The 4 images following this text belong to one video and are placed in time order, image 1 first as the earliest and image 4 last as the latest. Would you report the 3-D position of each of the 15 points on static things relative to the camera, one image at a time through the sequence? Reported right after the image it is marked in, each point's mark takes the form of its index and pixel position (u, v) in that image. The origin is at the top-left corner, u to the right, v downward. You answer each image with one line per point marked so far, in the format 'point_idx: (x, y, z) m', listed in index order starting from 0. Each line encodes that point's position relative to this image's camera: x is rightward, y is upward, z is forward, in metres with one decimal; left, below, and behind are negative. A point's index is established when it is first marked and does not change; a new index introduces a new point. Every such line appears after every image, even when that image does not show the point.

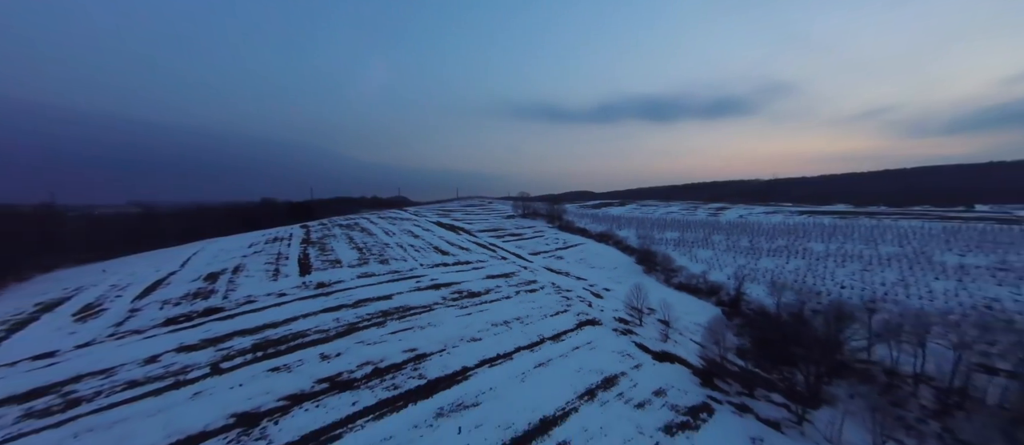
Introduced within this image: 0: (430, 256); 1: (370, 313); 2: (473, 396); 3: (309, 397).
0: (-3.9, -1.6, +14.8) m
1: (-3.9, -2.6, +8.6) m
2: (-0.7, -3.2, +5.7) m
3: (-3.6, -3.1, +5.6) m
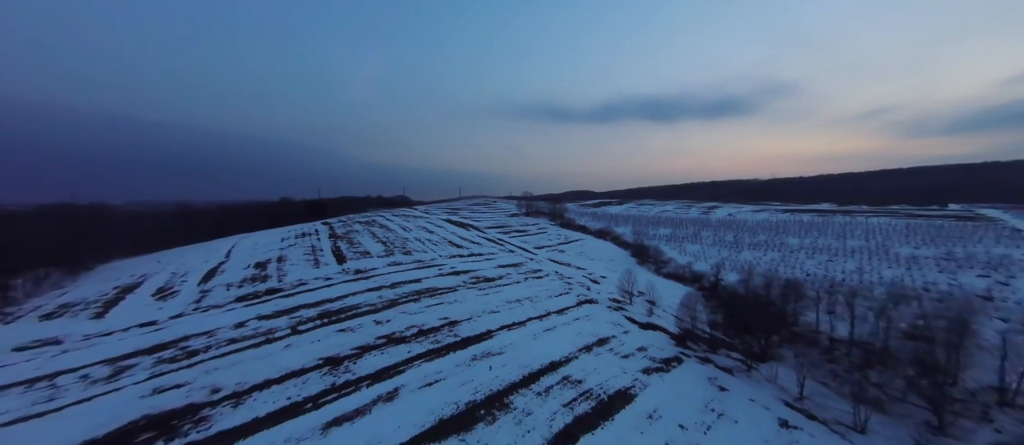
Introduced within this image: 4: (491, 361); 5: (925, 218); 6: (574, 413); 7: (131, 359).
0: (-3.5, -1.4, +16.5) m
1: (-3.5, -2.4, +10.3) m
2: (-0.3, -3.0, +7.4) m
3: (-3.2, -3.0, +7.3) m
4: (-0.4, -3.1, +7.0) m
5: (+25.3, +0.3, +18.6) m
6: (+1.1, -3.5, +5.6) m
7: (-8.9, -3.2, +7.1) m
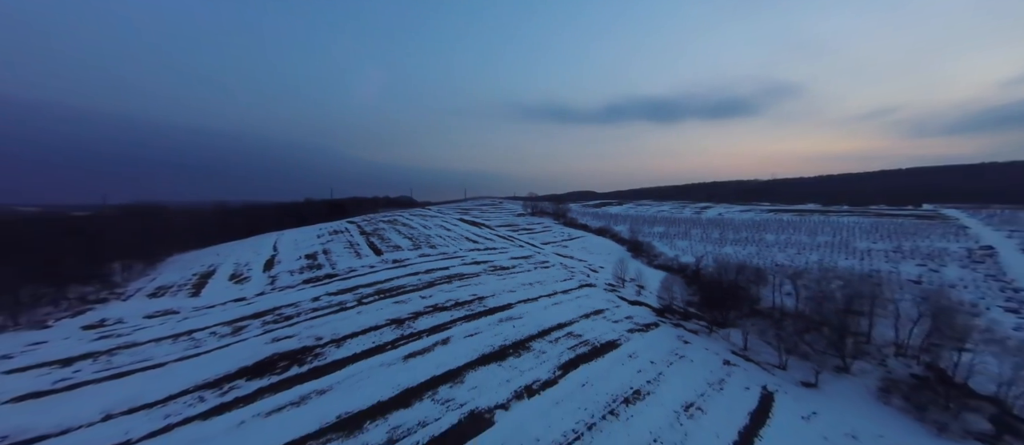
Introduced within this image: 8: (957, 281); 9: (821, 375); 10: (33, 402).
0: (-2.9, -1.3, +18.8) m
1: (-3.0, -2.3, +12.6) m
2: (+0.2, -2.9, +9.7) m
3: (-2.7, -2.9, +9.6) m
4: (+0.1, -3.0, +9.3) m
5: (+25.9, +0.4, +20.7) m
6: (+1.7, -3.4, +7.9) m
7: (-8.4, -3.1, +9.5) m
8: (+17.7, -2.2, +12.0) m
9: (+8.2, -4.1, +8.3) m
10: (-10.1, -3.8, +6.5) m
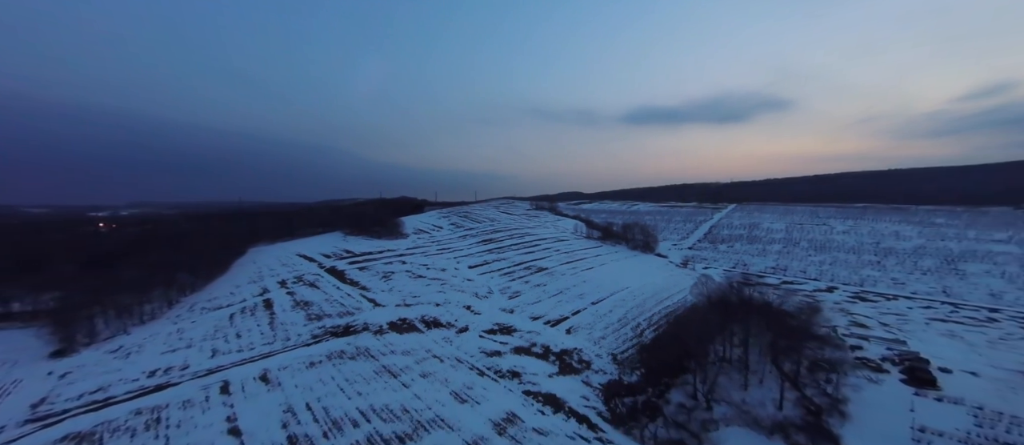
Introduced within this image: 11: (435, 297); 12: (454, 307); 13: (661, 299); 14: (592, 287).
0: (-0.1, +0.3, +42.7) m
1: (+0.1, -0.7, +36.5) m
2: (+3.3, -1.3, +33.7) m
3: (+0.4, -1.2, +33.5) m
4: (+3.2, -1.4, +33.2) m
5: (+28.6, +2.1, +45.4) m
6: (+4.8, -1.7, +31.9) m
7: (-5.3, -1.5, +33.2) m
8: (+20.7, -0.6, +36.5) m
9: (+11.3, -2.4, +32.5) m
10: (-6.9, -2.3, +30.2) m
11: (-4.6, -4.5, +18.0) m
12: (-3.2, -4.7, +16.8) m
13: (+9.0, -4.7, +18.3) m
14: (+5.2, -4.3, +19.7) m
